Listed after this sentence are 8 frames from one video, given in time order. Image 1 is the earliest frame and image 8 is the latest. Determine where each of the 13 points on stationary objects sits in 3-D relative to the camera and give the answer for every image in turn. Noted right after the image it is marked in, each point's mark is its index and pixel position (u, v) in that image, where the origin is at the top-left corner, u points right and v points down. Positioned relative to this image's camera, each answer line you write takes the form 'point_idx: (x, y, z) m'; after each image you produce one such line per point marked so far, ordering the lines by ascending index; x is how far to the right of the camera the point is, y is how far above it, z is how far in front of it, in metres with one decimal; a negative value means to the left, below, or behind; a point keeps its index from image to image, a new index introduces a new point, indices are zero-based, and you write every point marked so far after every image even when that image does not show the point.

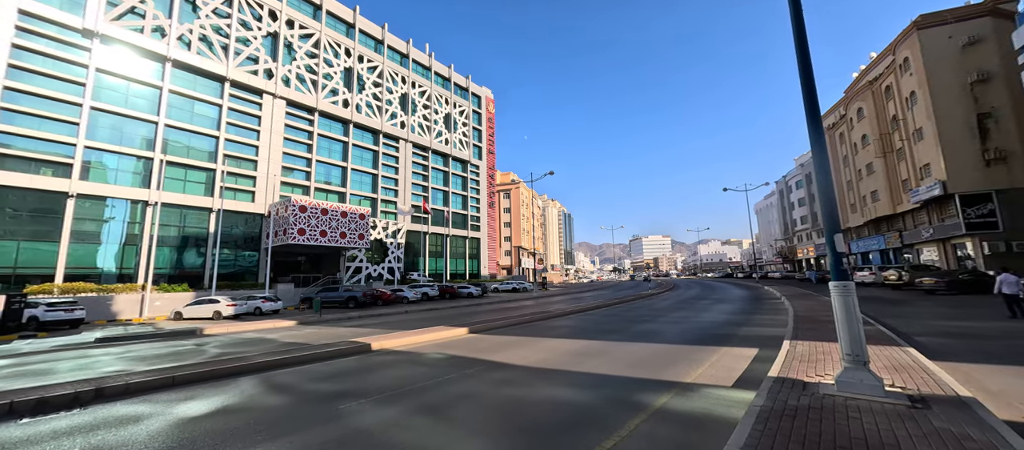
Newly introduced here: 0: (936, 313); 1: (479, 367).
0: (+18.2, -3.8, +15.8) m
1: (-0.7, -3.1, +8.1) m
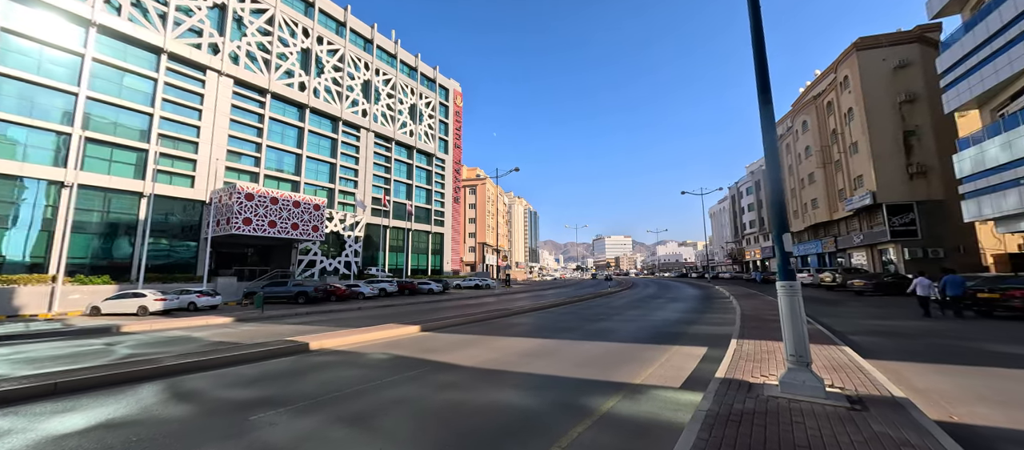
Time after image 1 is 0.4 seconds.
0: (+16.3, -4.0, +17.0) m
1: (-1.8, -2.9, +7.5) m
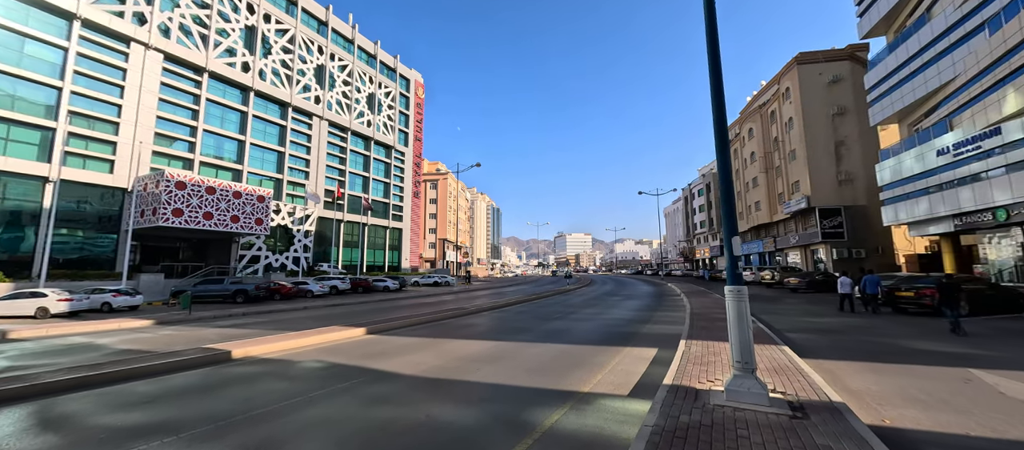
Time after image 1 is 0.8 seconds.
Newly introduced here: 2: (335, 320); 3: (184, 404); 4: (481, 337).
0: (+14.2, -4.1, +18.1) m
1: (-2.8, -2.9, +6.9) m
2: (-7.6, -4.1, +16.0) m
3: (-4.8, -2.6, +5.4) m
4: (-0.9, -3.4, +11.3) m
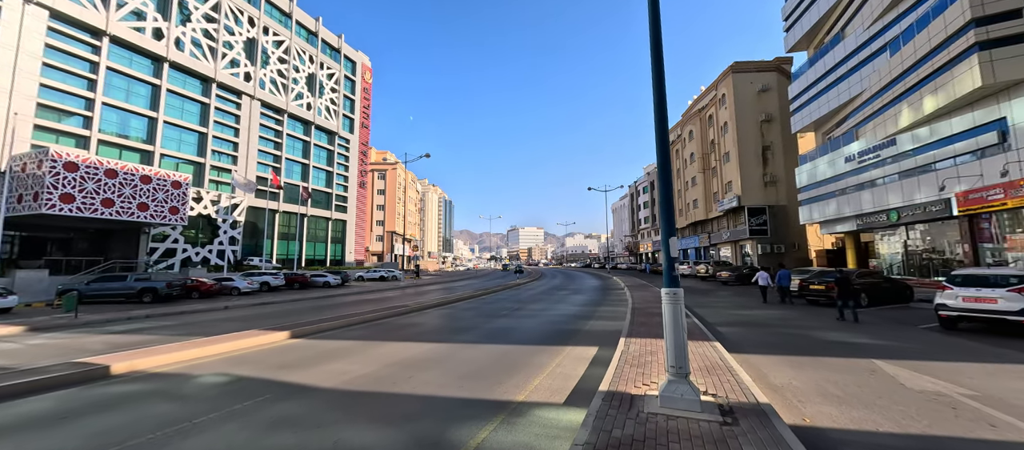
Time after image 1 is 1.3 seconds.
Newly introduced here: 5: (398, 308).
0: (+11.5, -4.0, +19.4) m
1: (-4.0, -2.8, +6.0) m
2: (-9.9, -3.8, +14.4) m
3: (-5.8, -2.5, +4.3) m
4: (-2.7, -3.3, +10.6) m
5: (-5.7, -4.2, +18.5) m
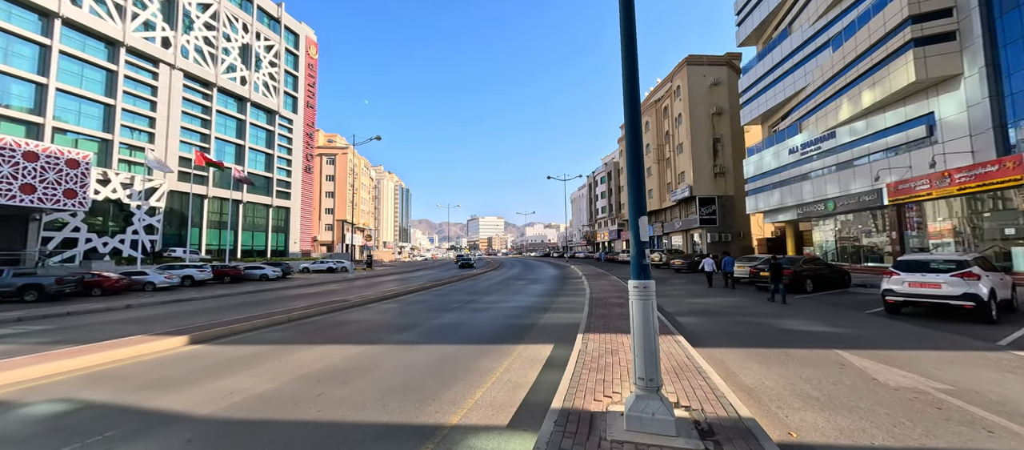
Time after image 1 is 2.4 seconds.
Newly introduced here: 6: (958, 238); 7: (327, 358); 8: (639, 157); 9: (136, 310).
0: (+9.1, -3.4, +19.4) m
1: (-4.8, -2.5, +4.4) m
2: (-11.6, -3.2, +12.2) m
3: (-6.4, -2.3, +2.6) m
4: (-4.0, -2.8, +9.2) m
5: (-7.9, -3.5, +16.7) m
6: (+21.2, -0.6, +17.5) m
7: (-3.8, -2.7, +7.6) m
8: (+1.5, +0.7, +4.4) m
9: (-17.5, -3.9, +17.2) m
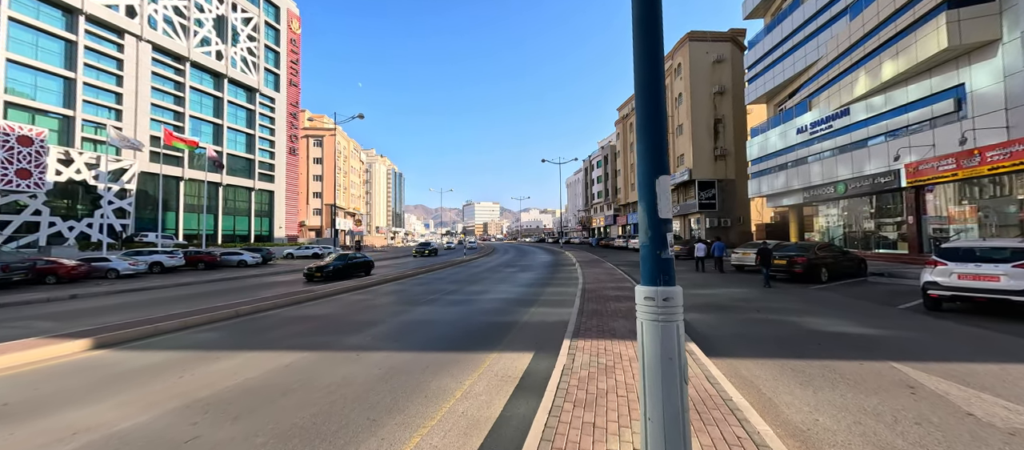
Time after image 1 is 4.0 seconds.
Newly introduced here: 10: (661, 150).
0: (+8.5, -2.6, +18.0) m
1: (-5.3, -2.2, +2.8) m
2: (-12.2, -2.7, +10.5) m
3: (-6.9, -2.1, +0.9) m
4: (-4.5, -2.4, +7.6) m
5: (-8.5, -2.8, +15.1) m
6: (+20.6, +0.1, +16.1) m
7: (-4.3, -2.4, +6.0) m
8: (+1.0, +1.0, +2.7) m
9: (-18.1, -3.1, +15.5) m
10: (+1.0, +0.5, +2.6) m
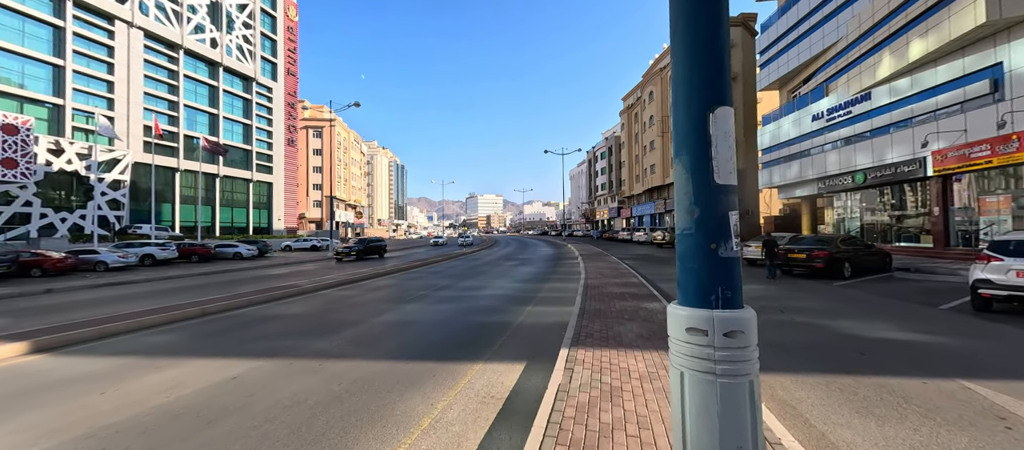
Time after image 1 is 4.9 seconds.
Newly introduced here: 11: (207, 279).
0: (+8.4, -2.2, +16.9) m
1: (-5.5, -2.1, +1.9) m
2: (-12.3, -2.4, +9.7) m
3: (-7.1, -2.0, 0.0) m
4: (-4.7, -2.2, +6.6) m
5: (-8.6, -2.4, +14.2) m
6: (+20.5, +0.4, +14.9) m
7: (-4.5, -2.2, +5.1) m
8: (+0.8, +1.1, +1.7) m
9: (-18.2, -2.8, +14.7) m
10: (+0.8, +0.6, +1.5) m
11: (-16.1, -2.9, +19.6) m
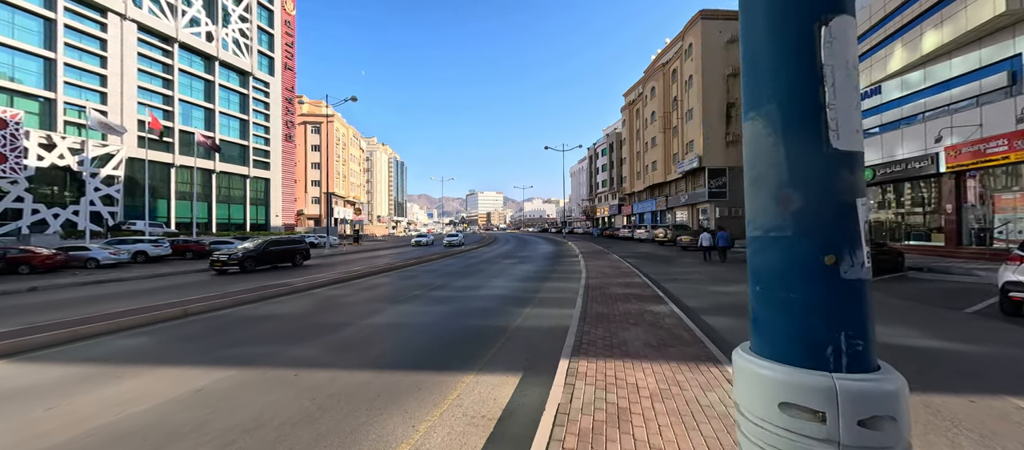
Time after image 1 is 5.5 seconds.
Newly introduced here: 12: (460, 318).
0: (+8.3, -2.1, +16.4) m
1: (-5.6, -2.1, +1.4) m
2: (-12.4, -2.3, +9.2) m
3: (-7.2, -2.0, -0.5) m
4: (-4.8, -2.1, +6.1) m
5: (-8.7, -2.3, +13.7) m
6: (+20.4, +0.5, +14.3) m
7: (-4.6, -2.1, +4.6) m
8: (+0.8, +1.1, +1.2) m
9: (-18.3, -2.6, +14.2) m
10: (+0.7, +0.6, +1.0) m
11: (-16.2, -2.7, +19.1) m
12: (-1.2, -2.1, +8.4) m
